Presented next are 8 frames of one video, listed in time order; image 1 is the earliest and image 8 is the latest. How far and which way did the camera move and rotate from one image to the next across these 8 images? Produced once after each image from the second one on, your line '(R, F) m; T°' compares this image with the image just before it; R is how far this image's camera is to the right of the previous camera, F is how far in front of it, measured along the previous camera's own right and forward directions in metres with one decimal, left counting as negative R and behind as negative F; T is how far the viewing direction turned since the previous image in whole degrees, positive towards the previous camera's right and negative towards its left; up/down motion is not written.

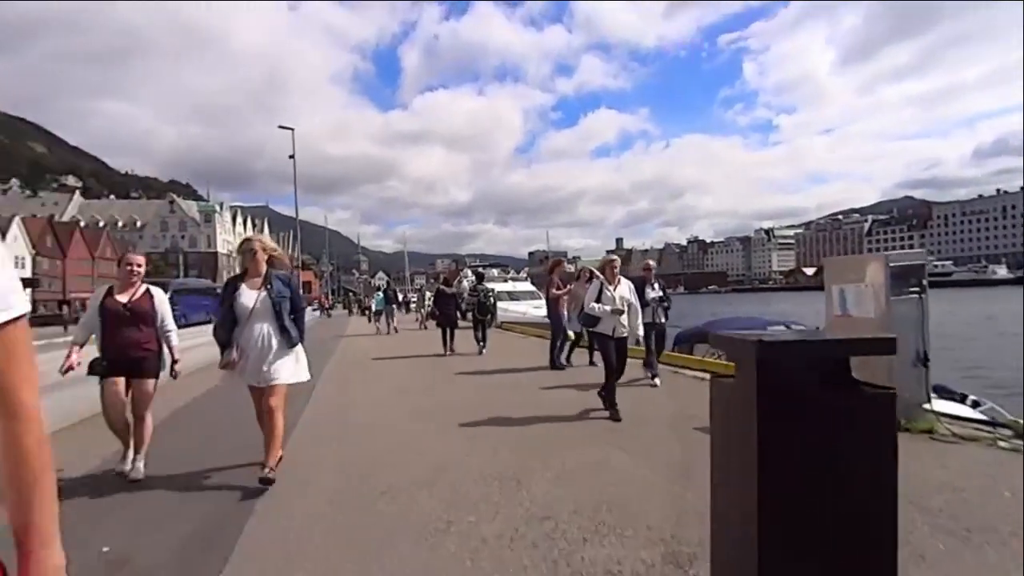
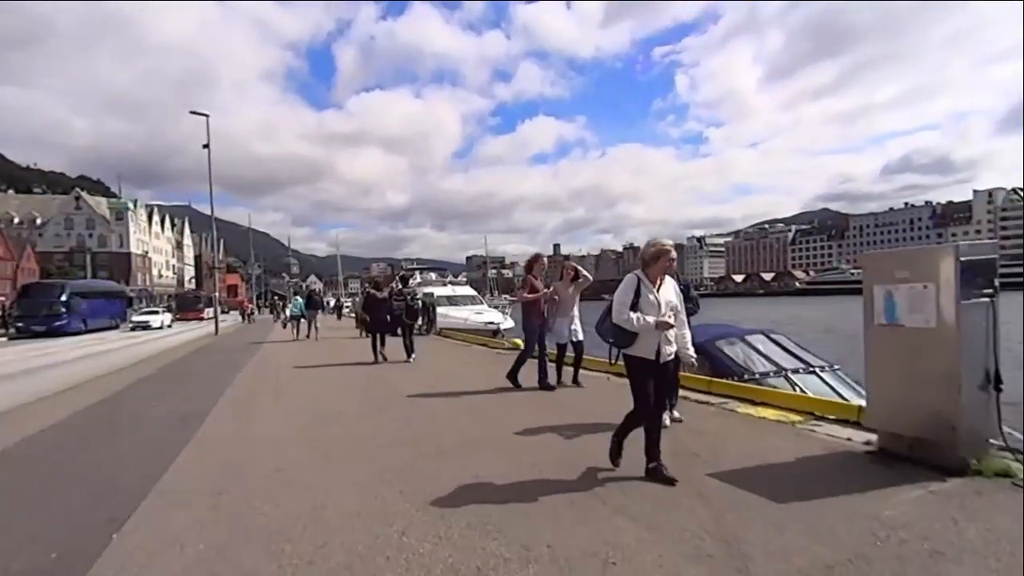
(-0.2, +2.4) m; +6°
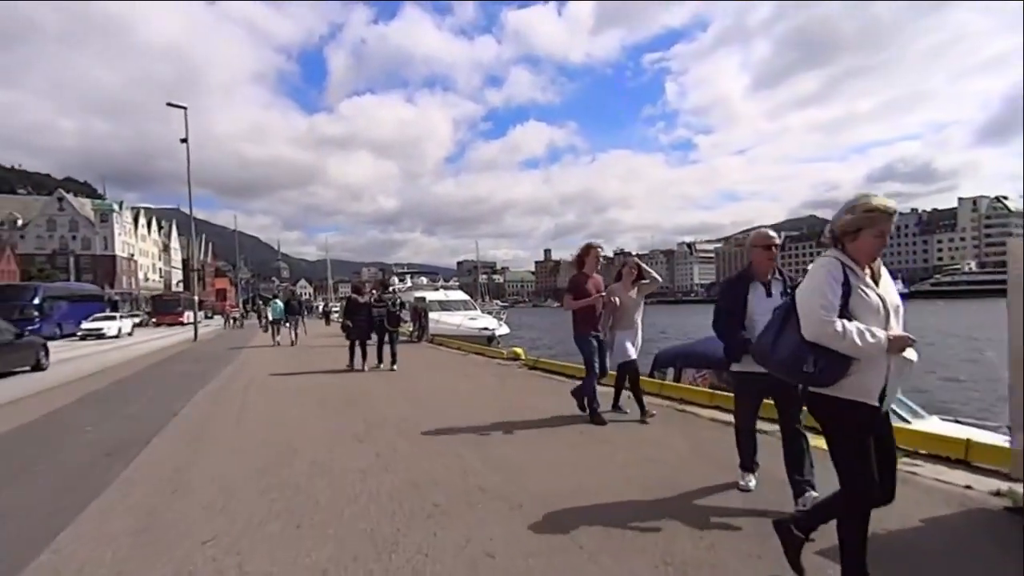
(-0.3, +1.7) m; +1°
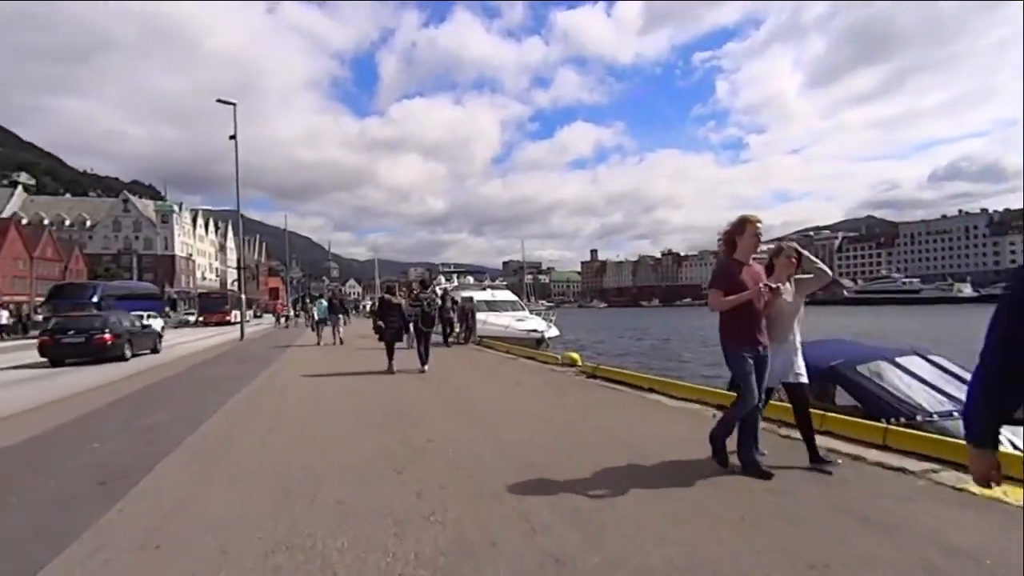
(-0.3, +1.5) m; -5°
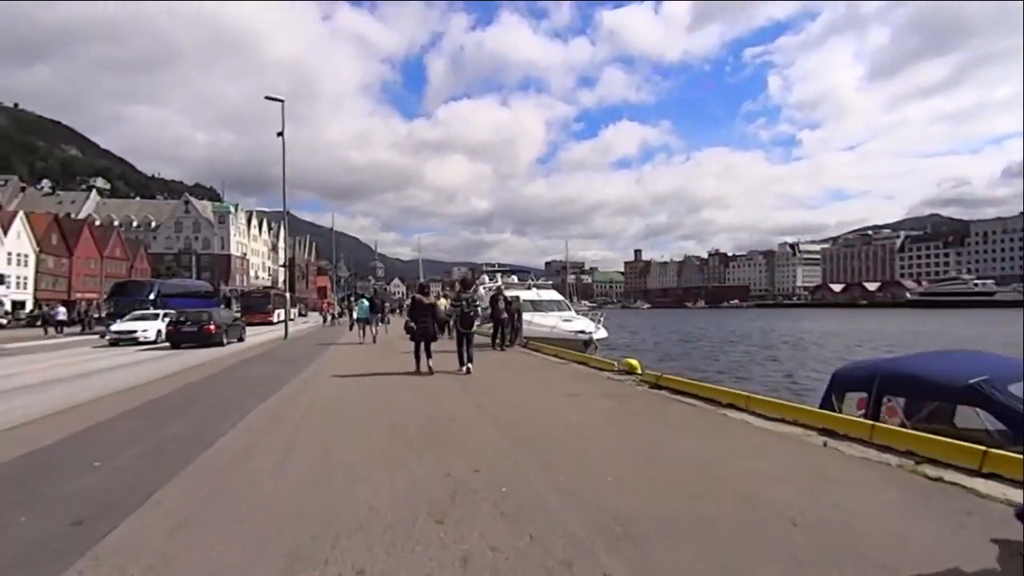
(-0.3, +1.5) m; -4°
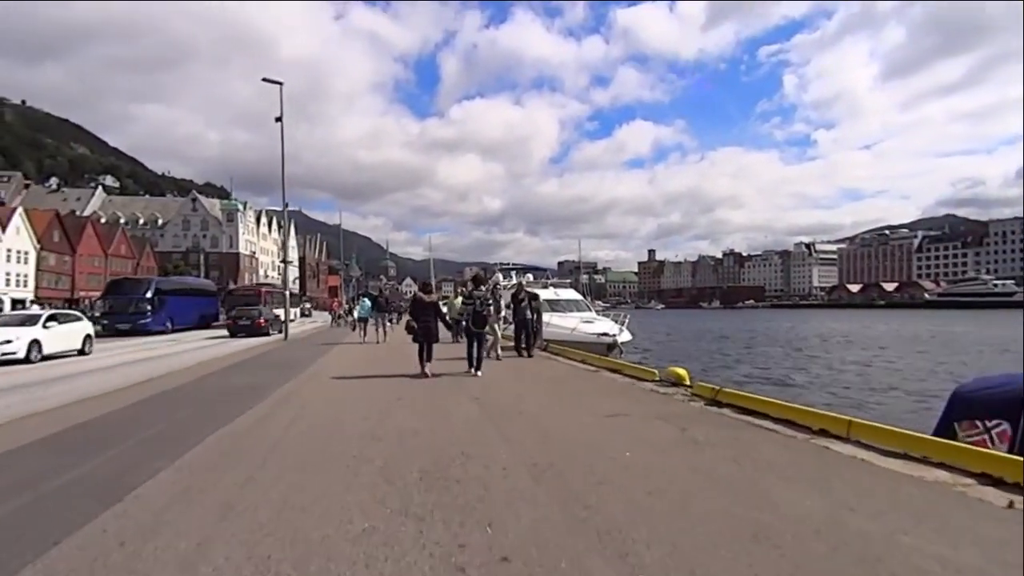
(-0.3, +2.5) m; -1°
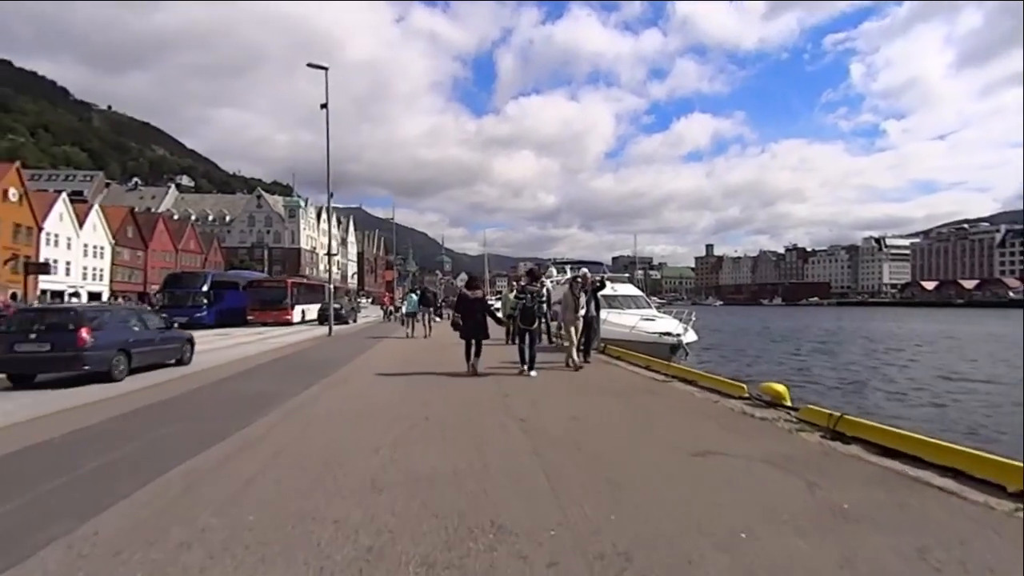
(0.0, +2.5) m; -5°
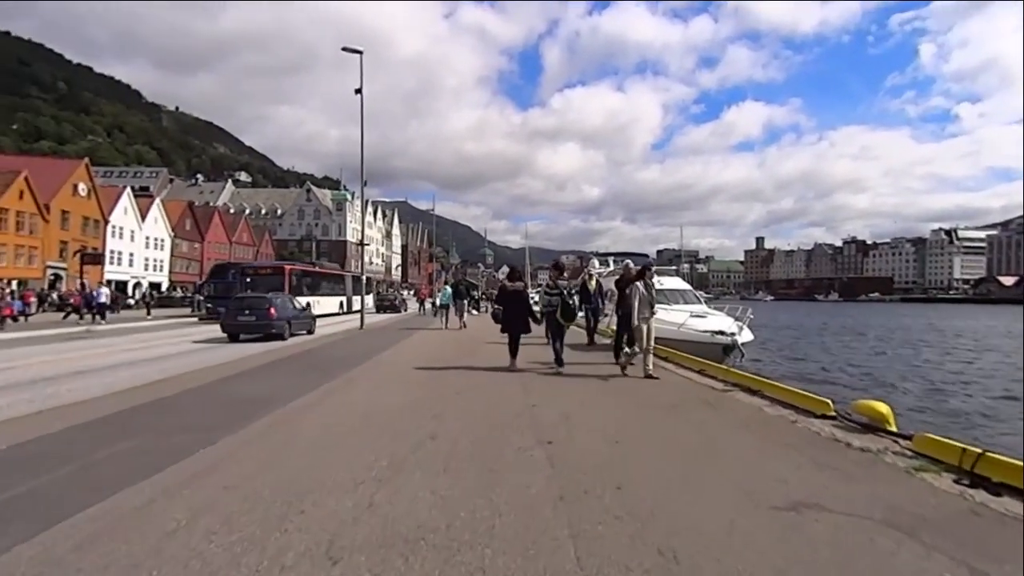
(+0.2, +1.9) m; -4°
